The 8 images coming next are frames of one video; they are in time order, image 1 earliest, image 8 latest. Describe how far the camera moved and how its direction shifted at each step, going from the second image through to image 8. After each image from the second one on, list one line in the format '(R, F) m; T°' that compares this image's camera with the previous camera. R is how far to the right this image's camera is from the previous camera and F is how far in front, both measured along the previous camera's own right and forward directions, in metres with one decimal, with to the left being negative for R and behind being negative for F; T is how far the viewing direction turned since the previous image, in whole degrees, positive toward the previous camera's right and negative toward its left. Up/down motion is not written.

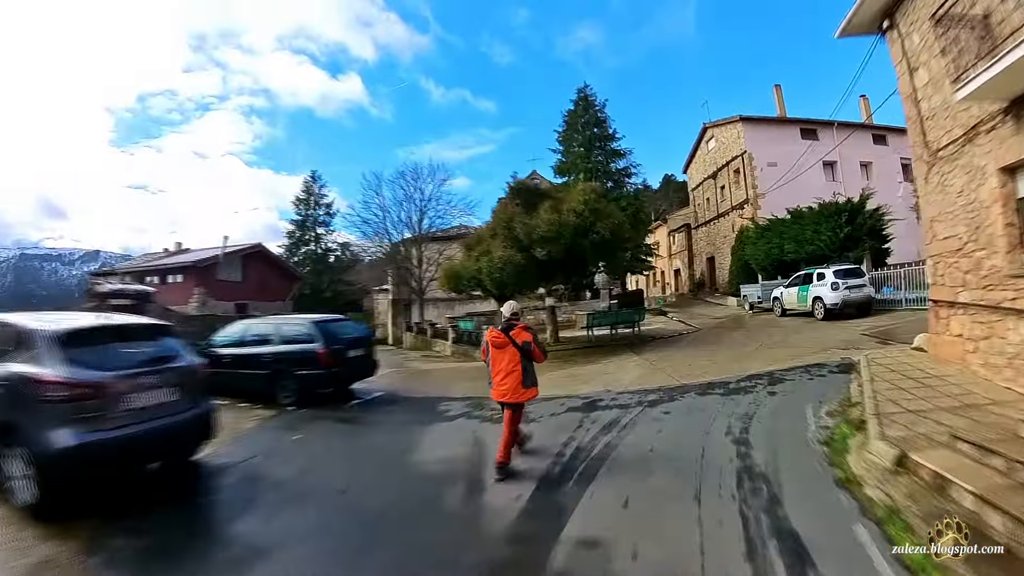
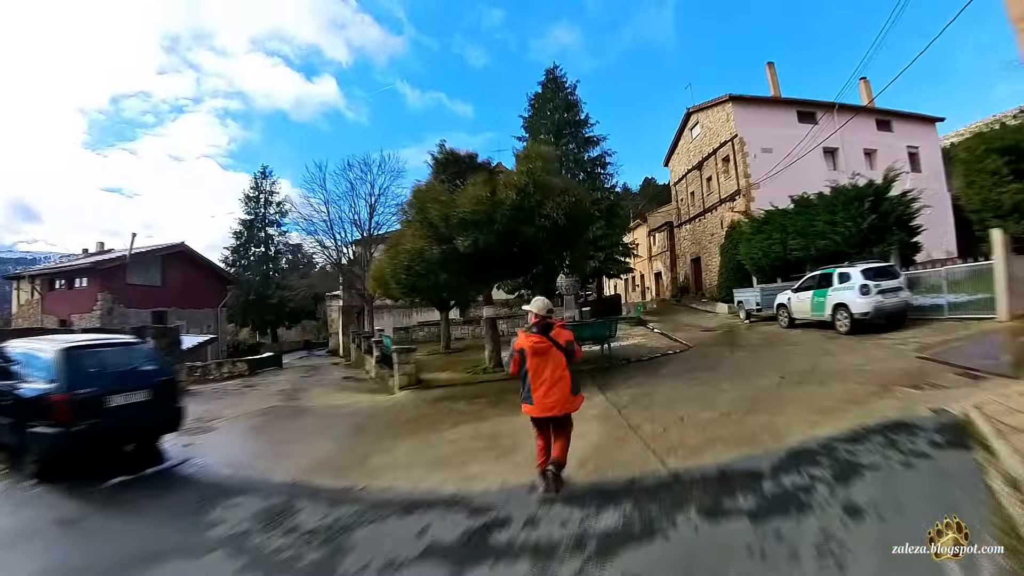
(+1.1, +3.4) m; +2°
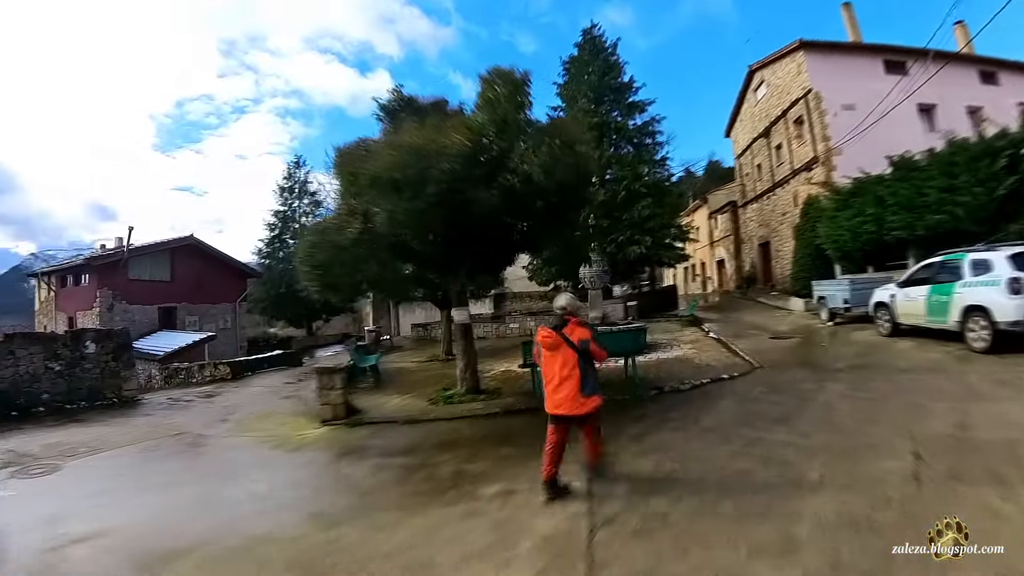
(+1.1, +2.9) m; -6°
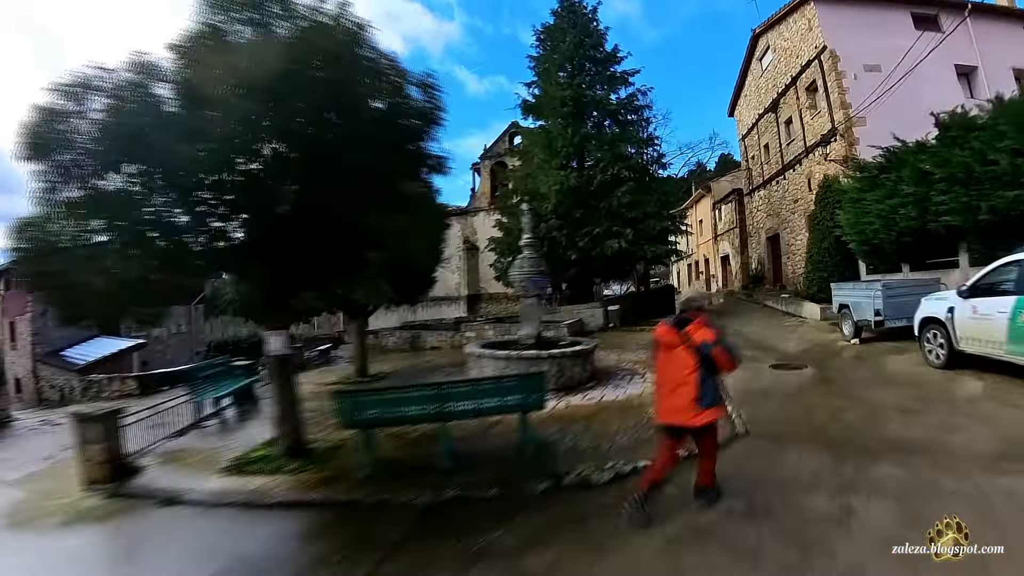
(+1.7, +2.8) m; -2°
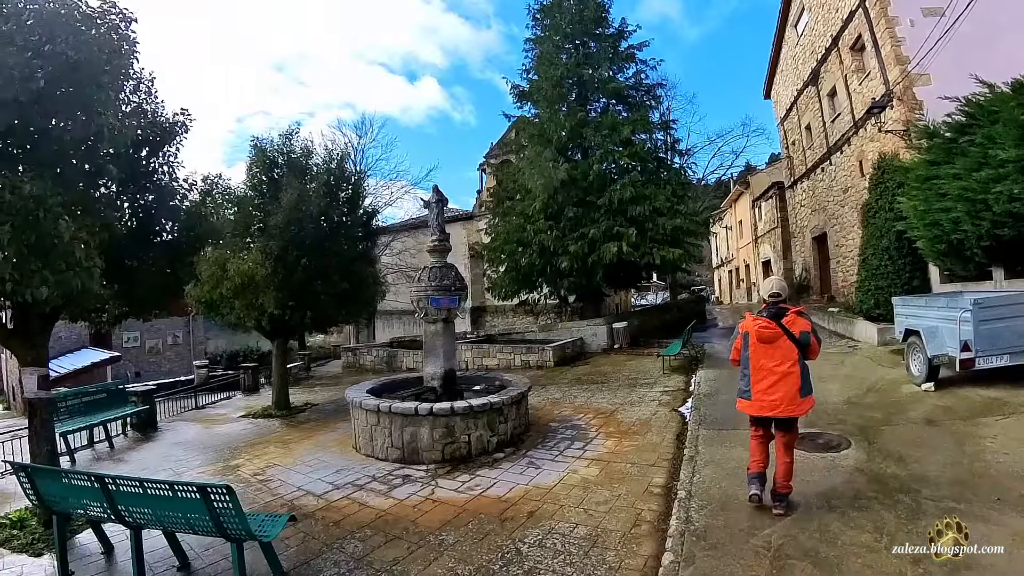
(+1.6, +2.4) m; -5°
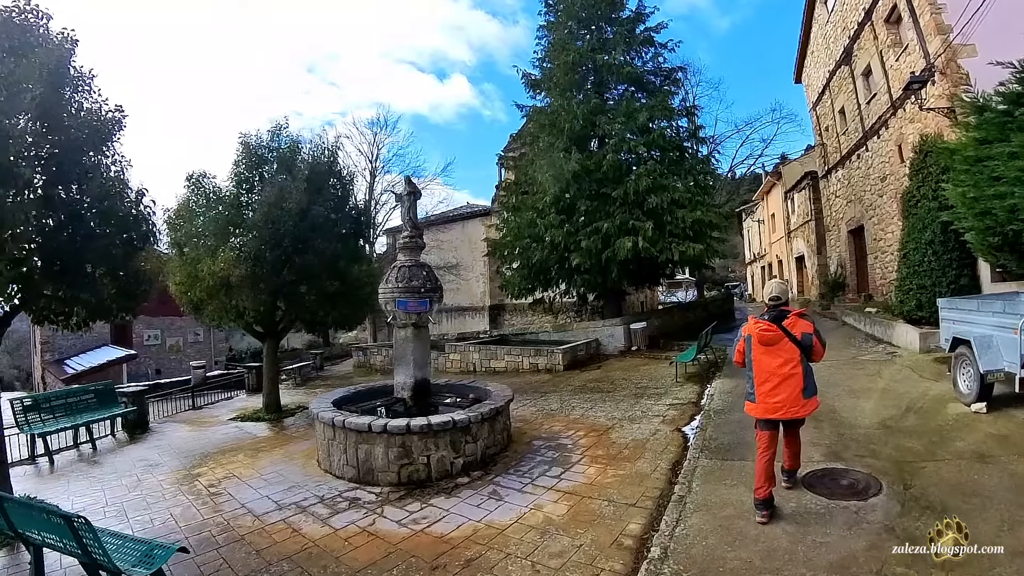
(+0.5, +0.6) m; -3°
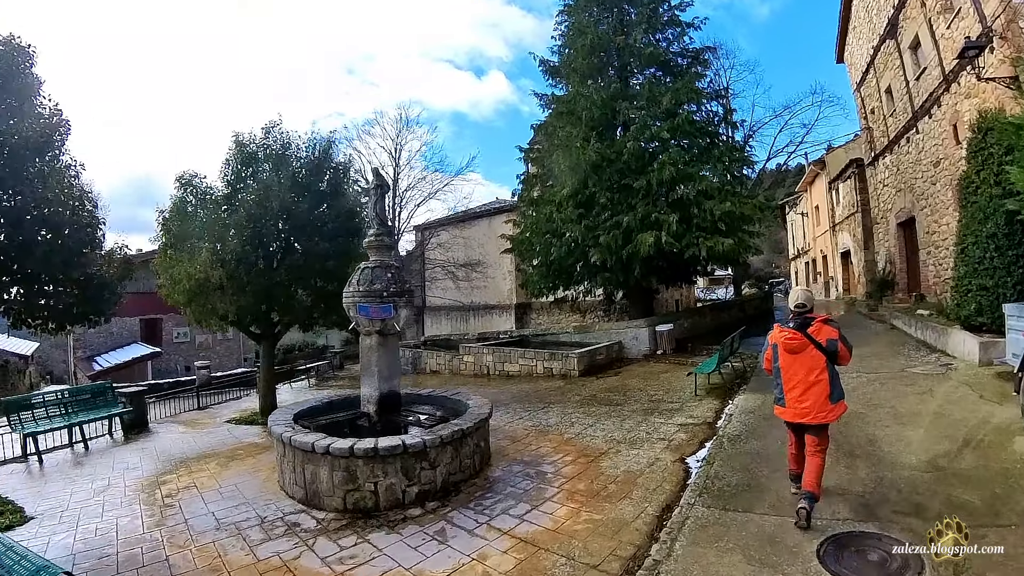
(+0.5, +0.6) m; -4°
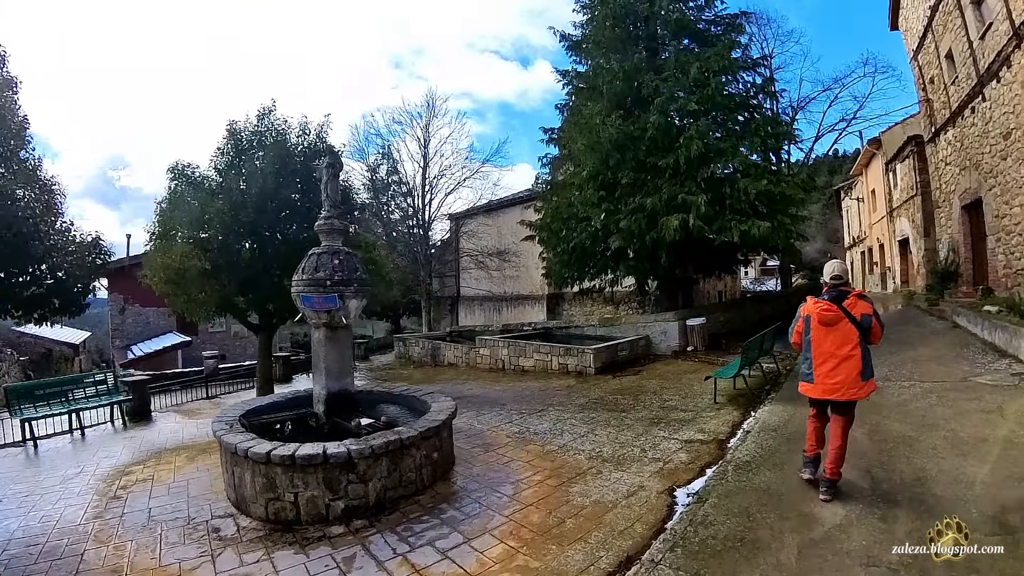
(+0.6, +0.7) m; -5°
